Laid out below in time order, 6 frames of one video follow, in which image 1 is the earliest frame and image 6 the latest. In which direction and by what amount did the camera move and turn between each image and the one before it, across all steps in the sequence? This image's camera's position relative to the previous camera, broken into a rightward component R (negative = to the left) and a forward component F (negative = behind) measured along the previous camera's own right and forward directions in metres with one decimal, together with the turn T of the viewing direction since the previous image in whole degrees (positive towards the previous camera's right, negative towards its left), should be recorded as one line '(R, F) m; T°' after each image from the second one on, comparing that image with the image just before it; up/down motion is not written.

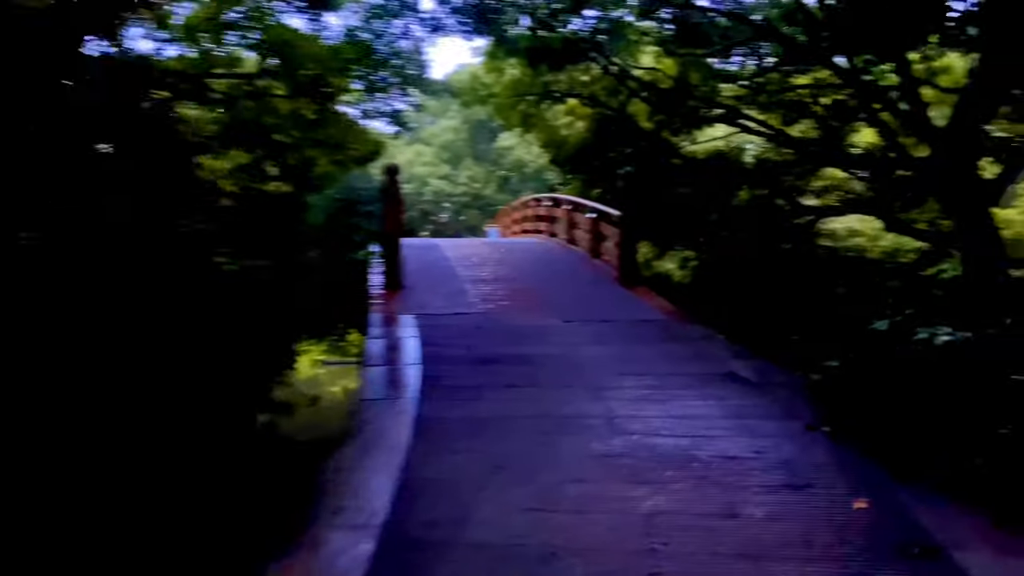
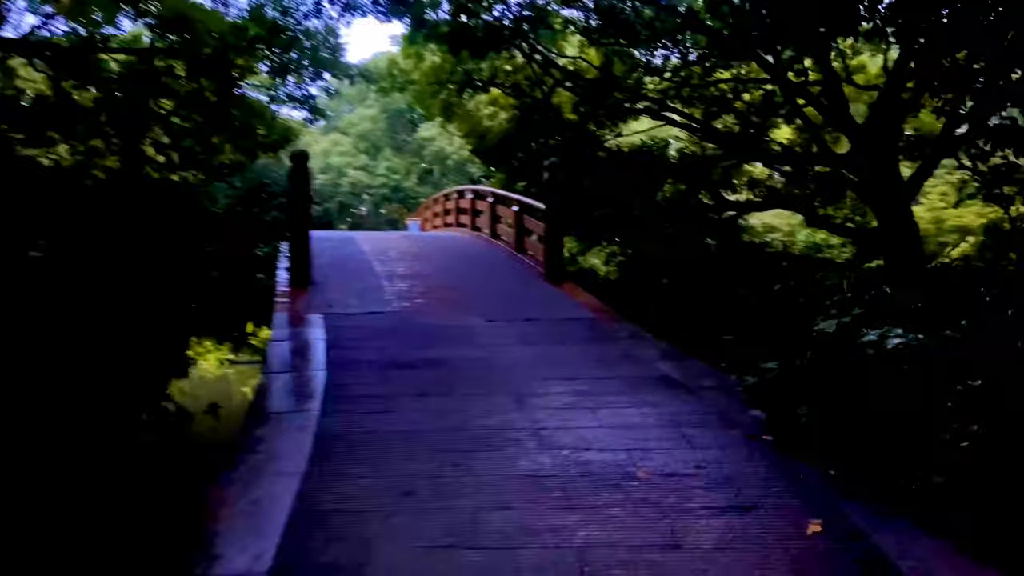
(0.0, +0.3) m; +6°
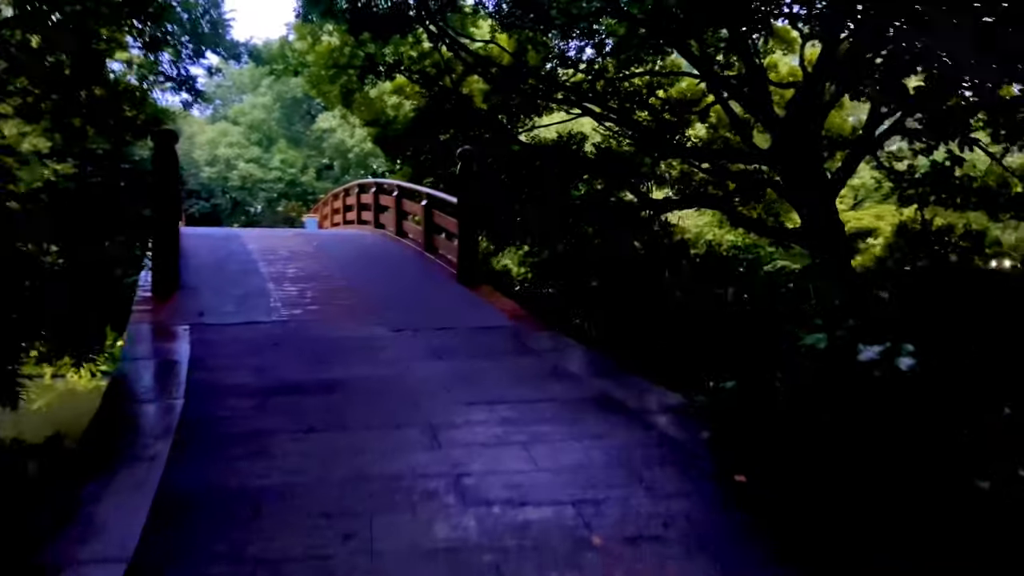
(0.0, +0.6) m; +7°
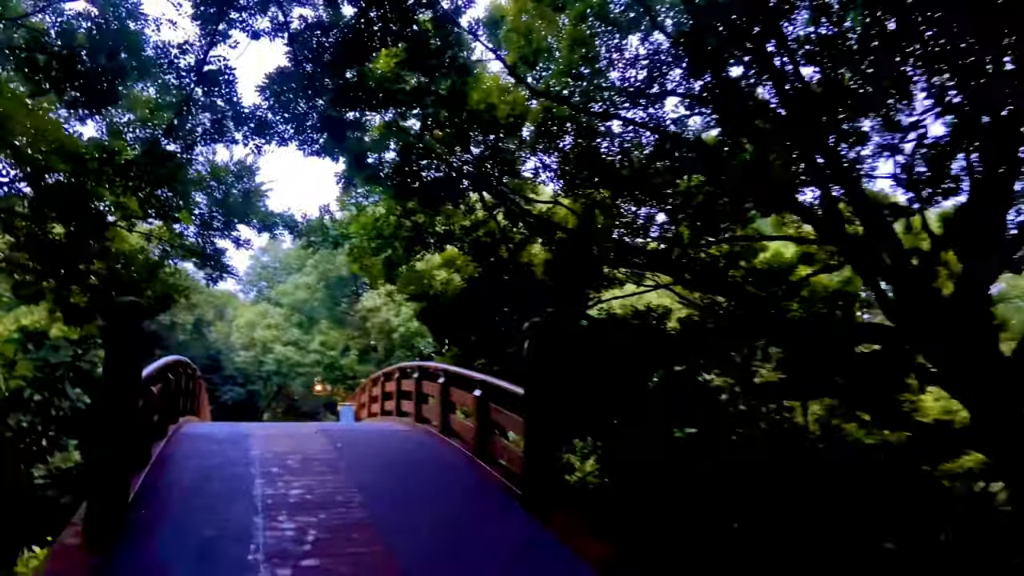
(-0.2, +1.3) m; -4°
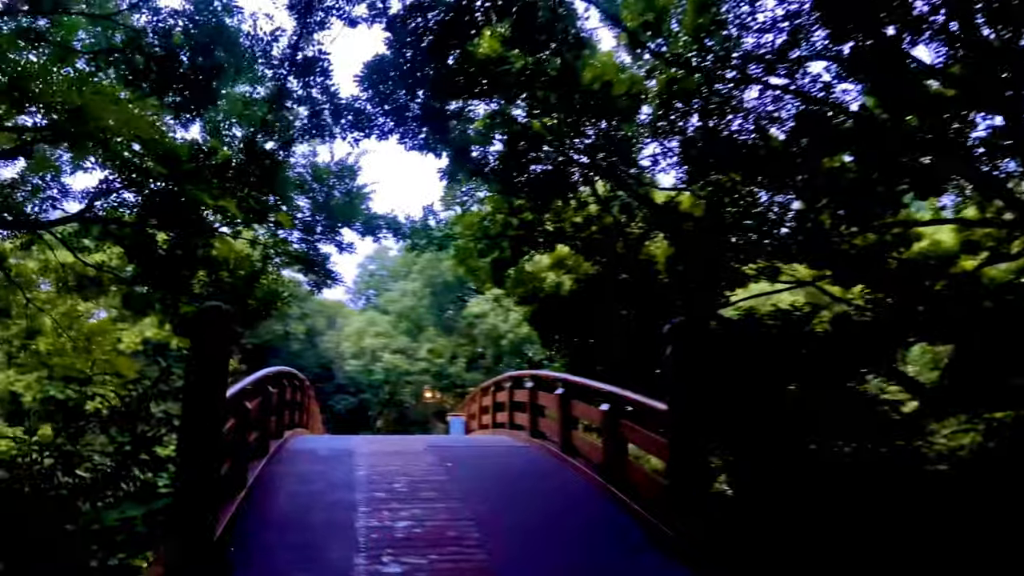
(-0.1, +0.6) m; -8°
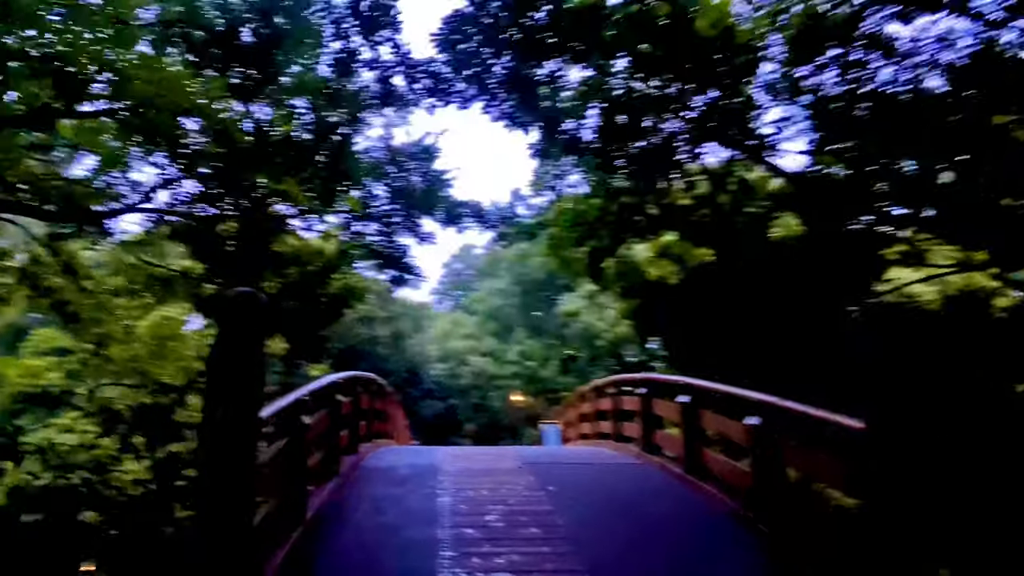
(-0.1, +0.8) m; -7°
